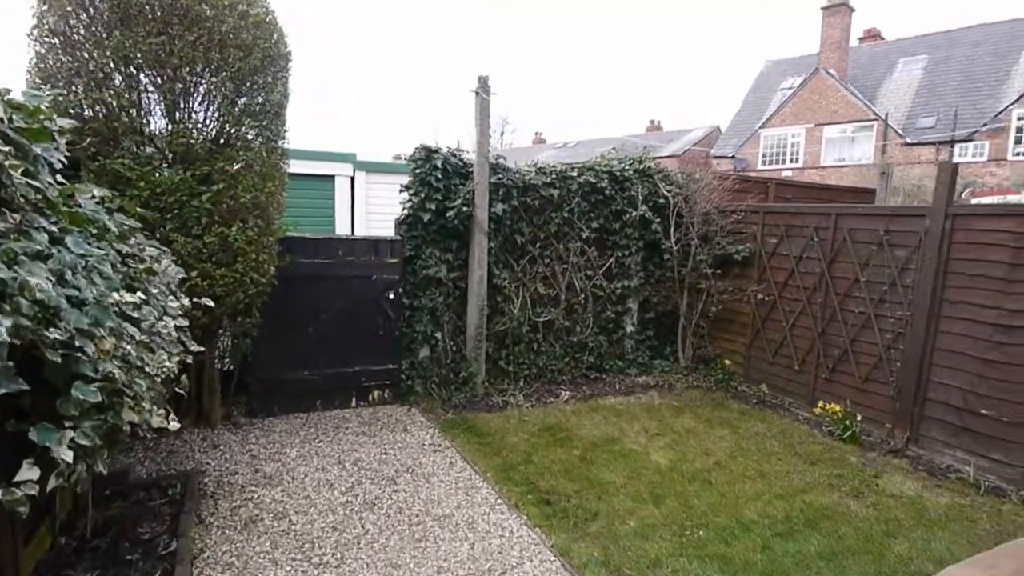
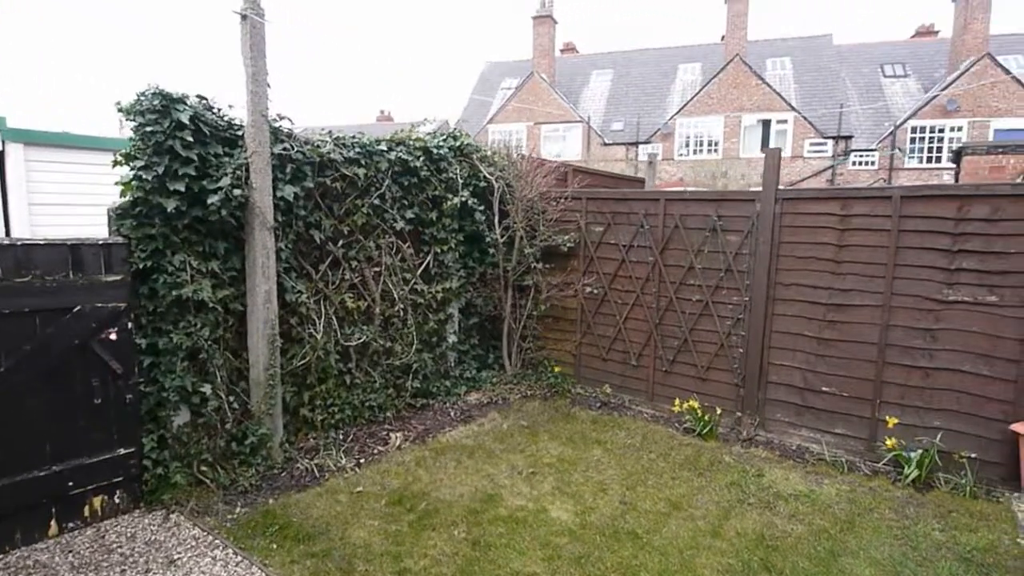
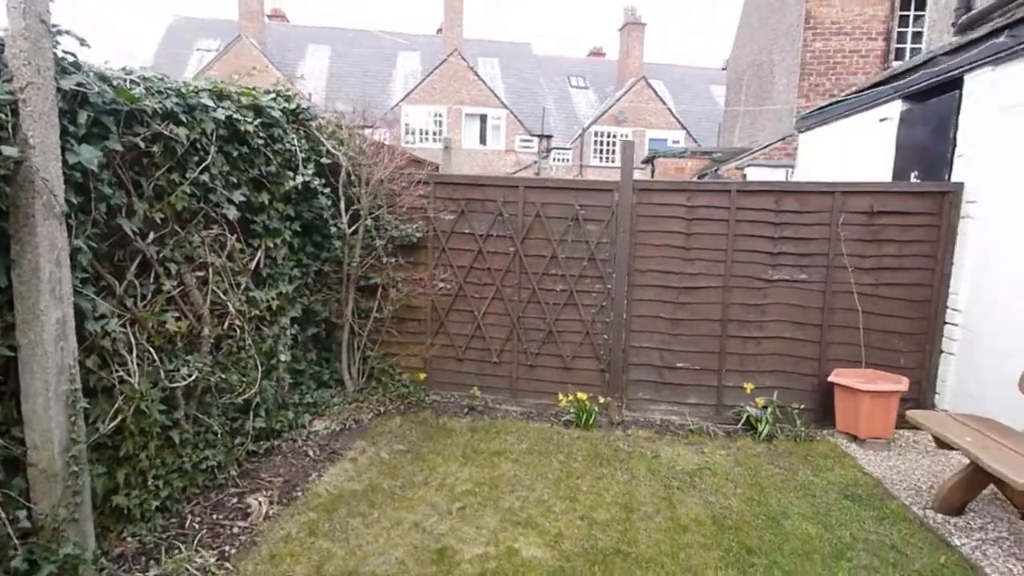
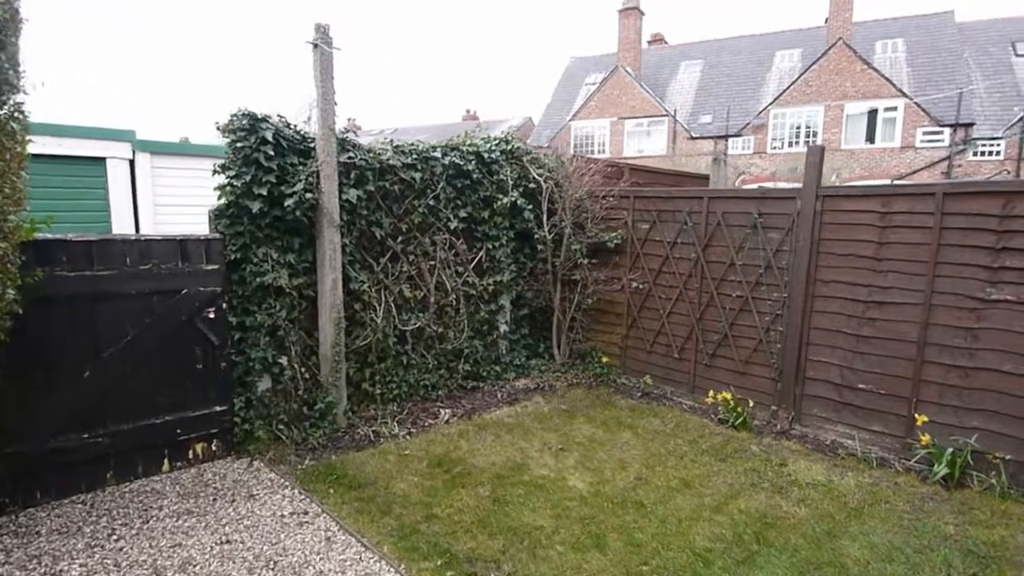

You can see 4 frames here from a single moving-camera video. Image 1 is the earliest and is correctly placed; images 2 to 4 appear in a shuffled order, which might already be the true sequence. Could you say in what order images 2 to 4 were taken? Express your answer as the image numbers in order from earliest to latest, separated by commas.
4, 2, 3
